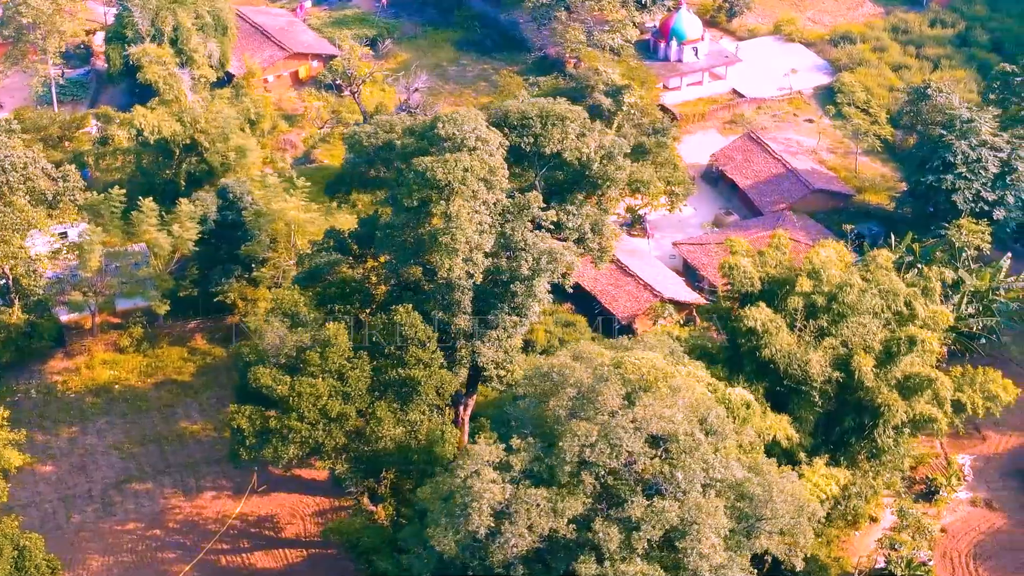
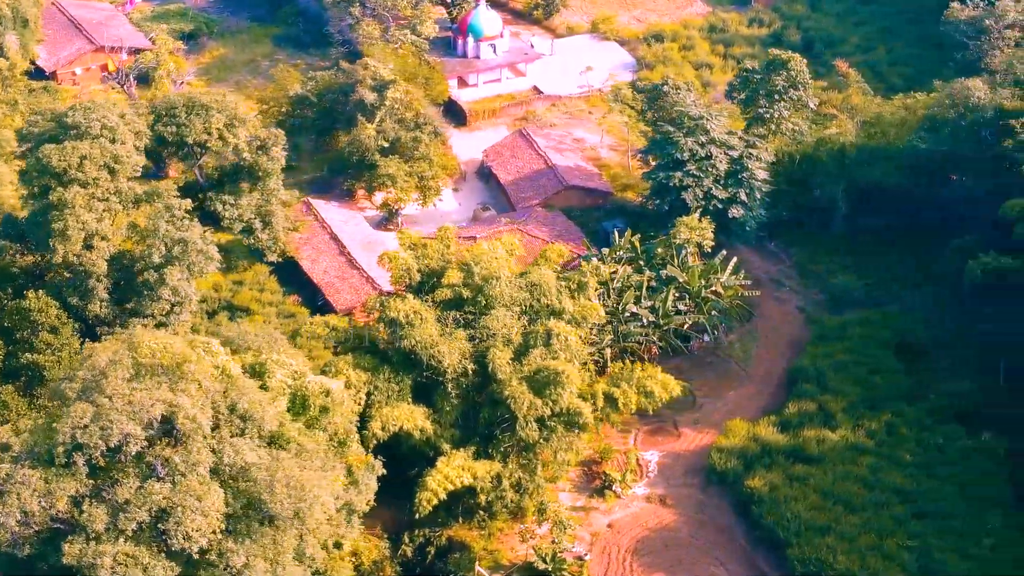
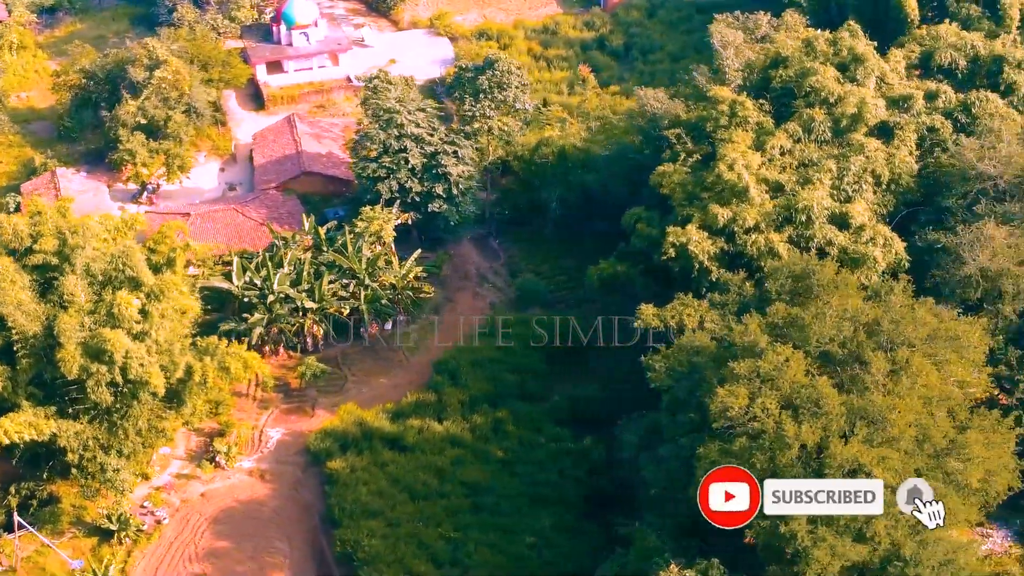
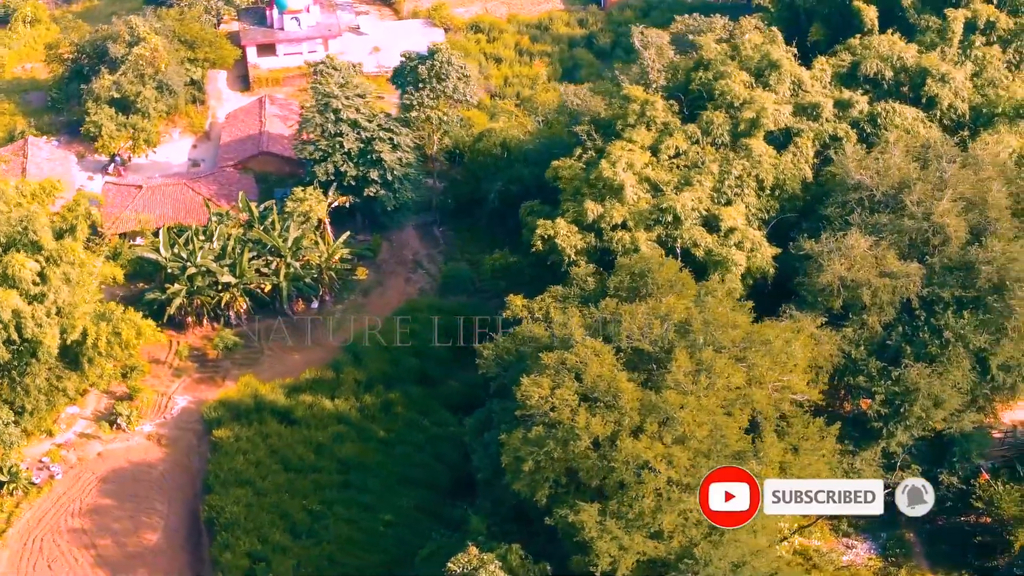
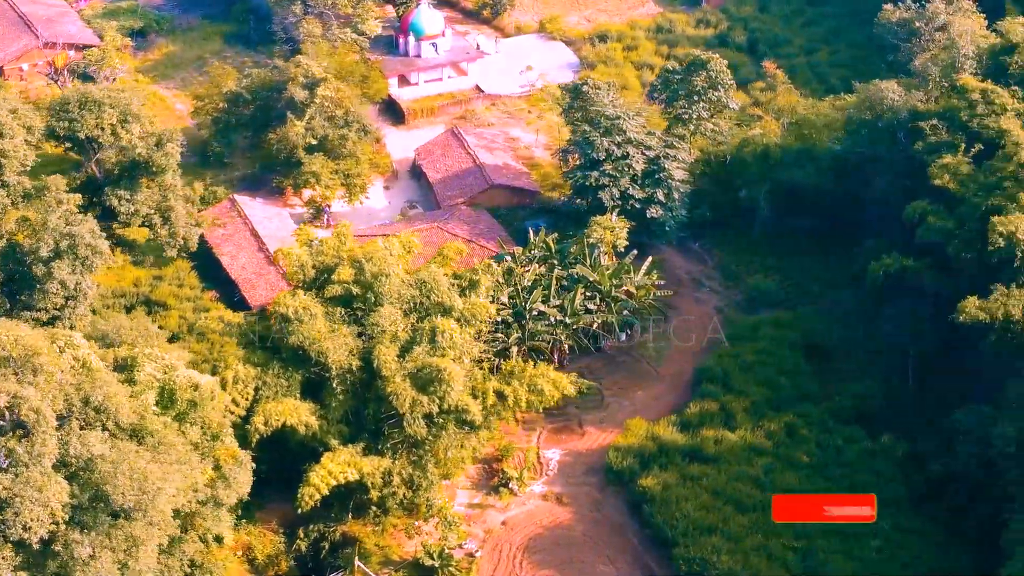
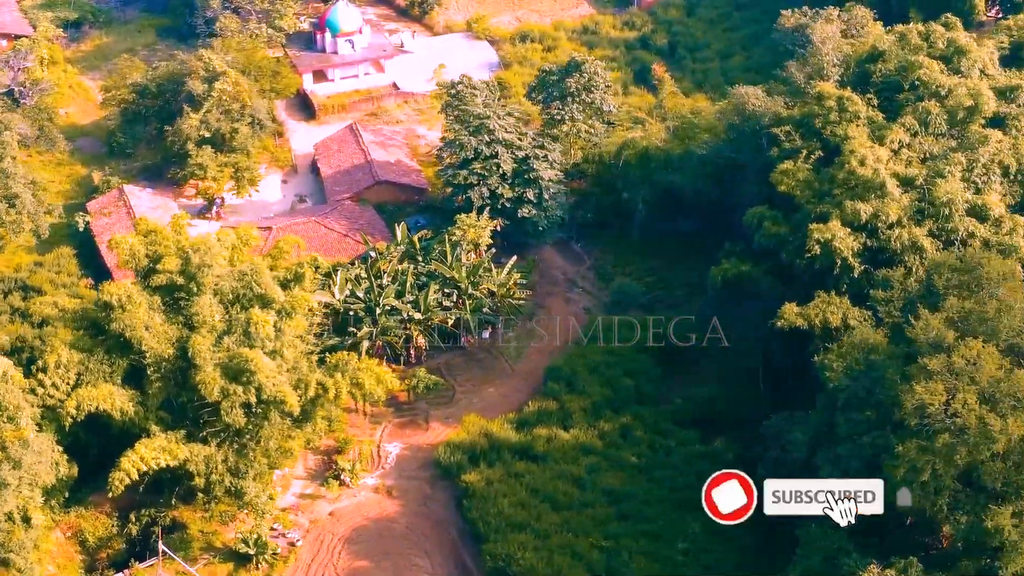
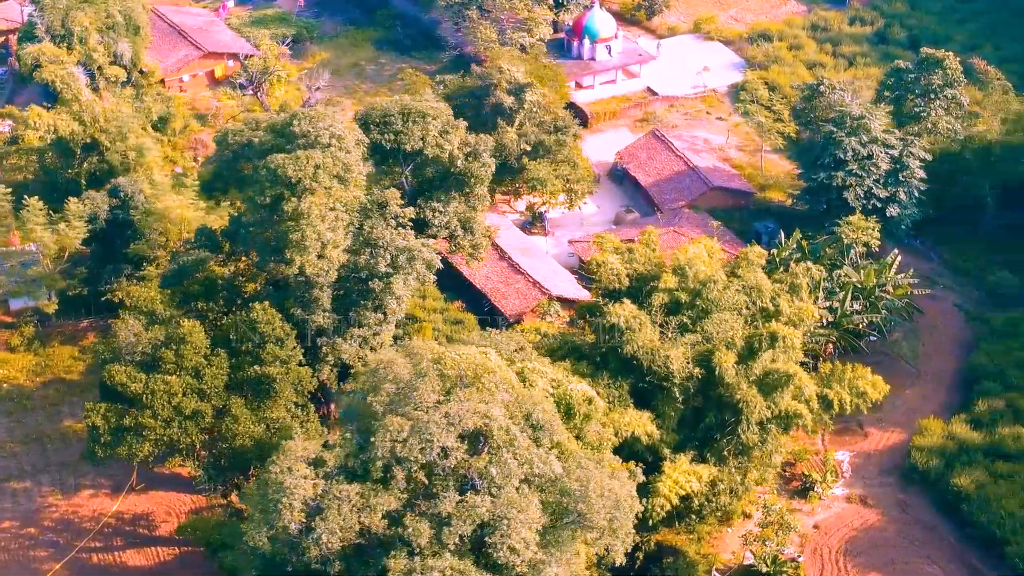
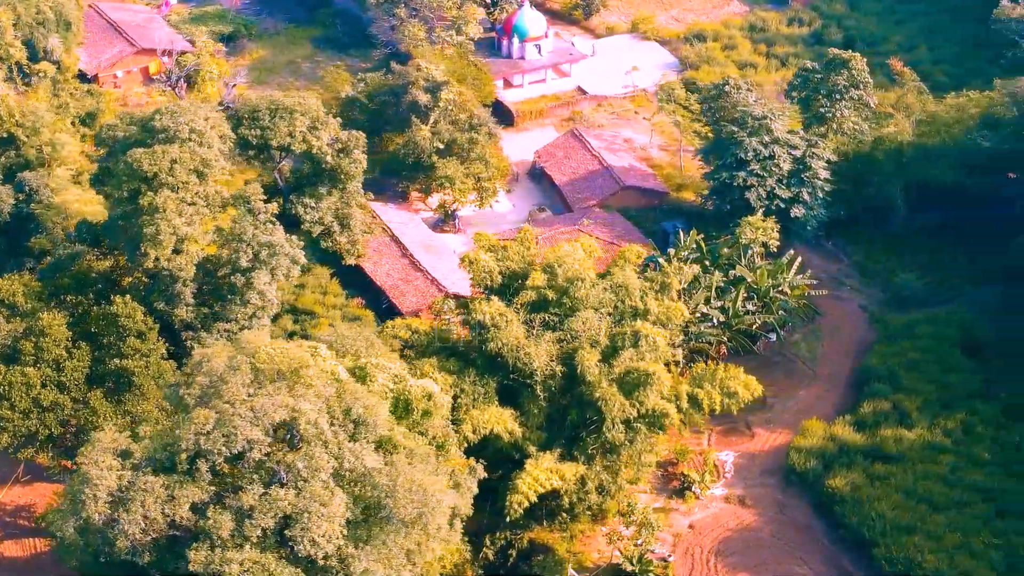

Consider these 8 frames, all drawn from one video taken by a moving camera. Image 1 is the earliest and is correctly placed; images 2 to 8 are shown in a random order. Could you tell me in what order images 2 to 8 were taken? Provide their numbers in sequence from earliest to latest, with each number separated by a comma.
7, 8, 2, 5, 6, 3, 4
